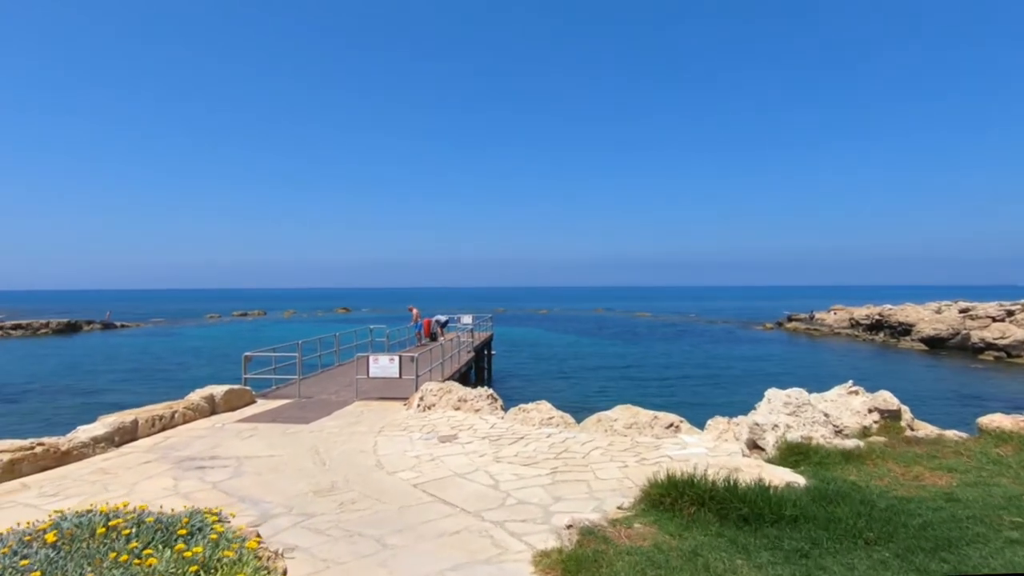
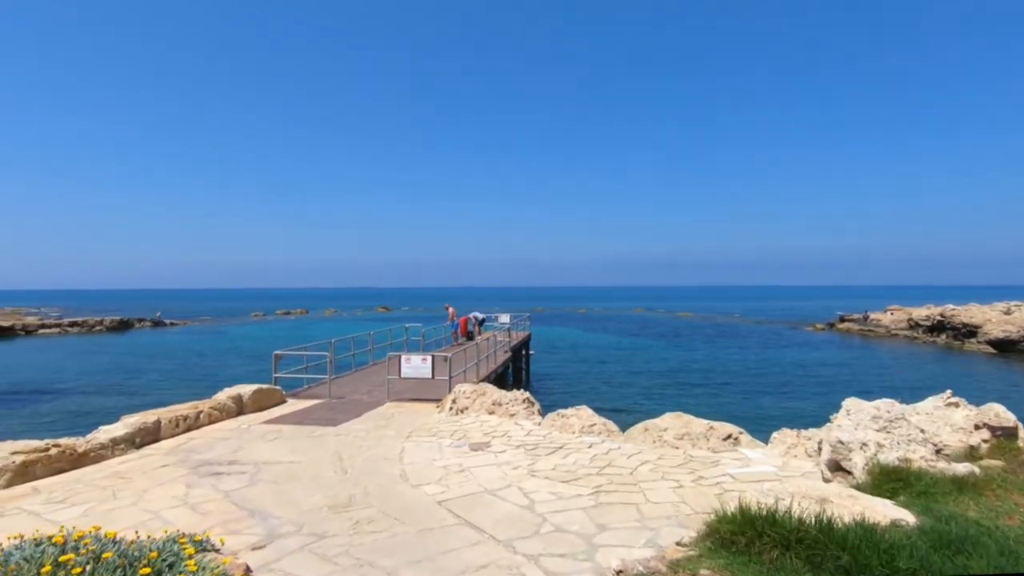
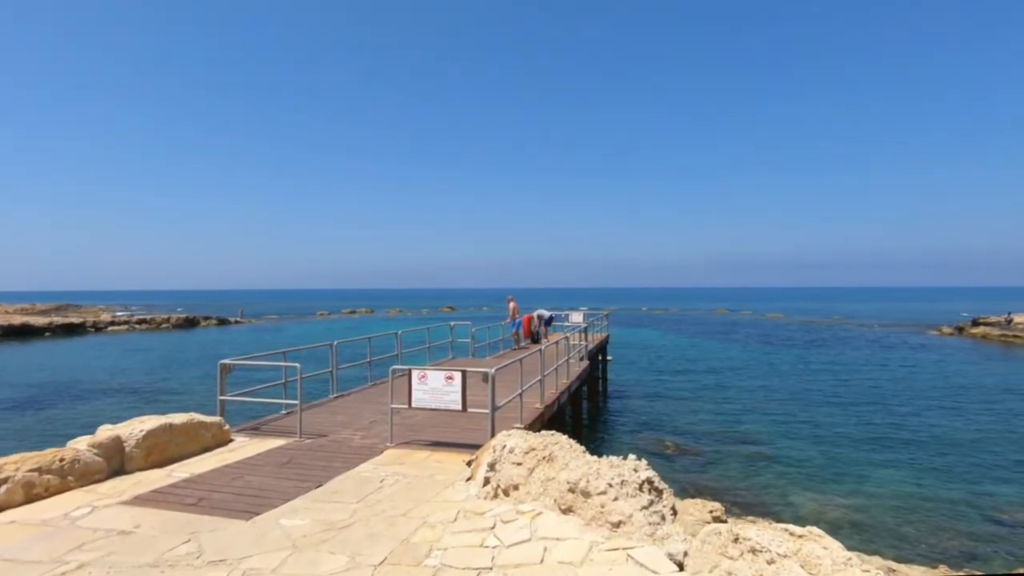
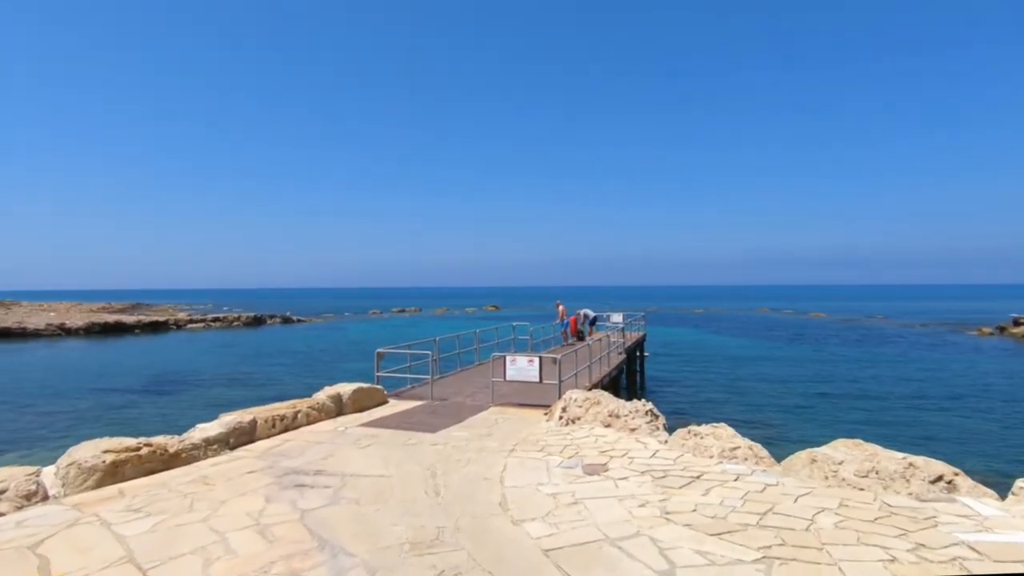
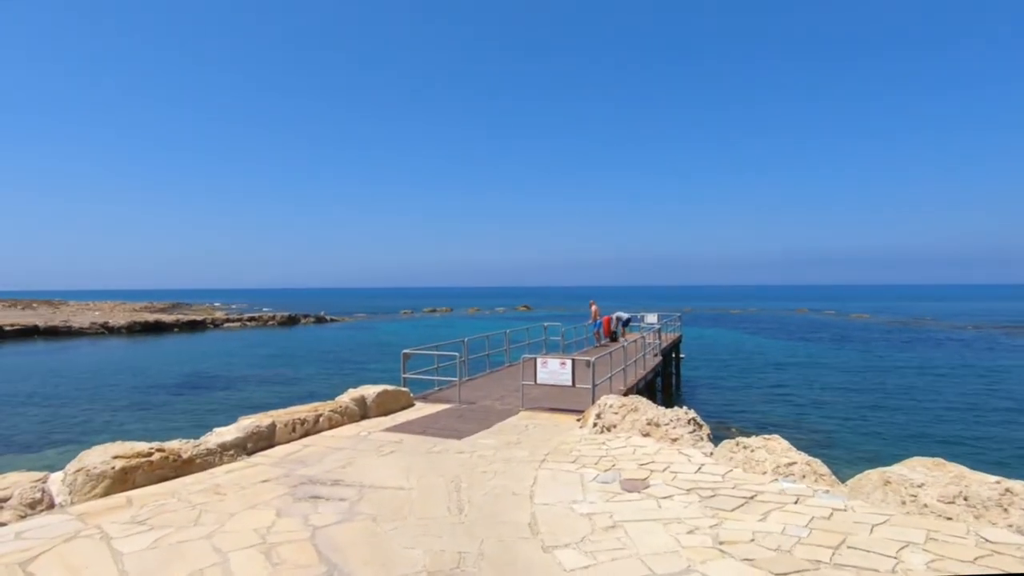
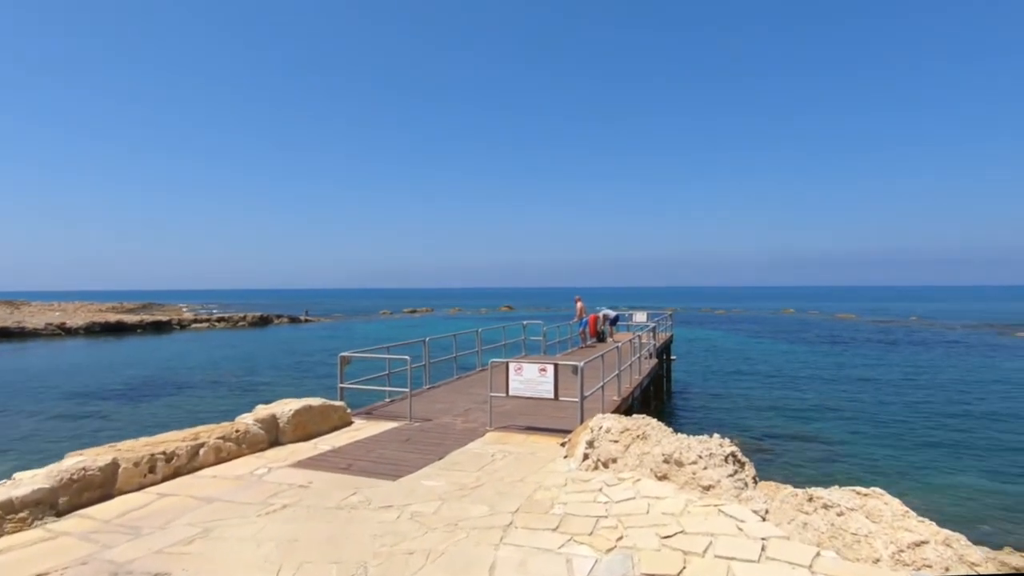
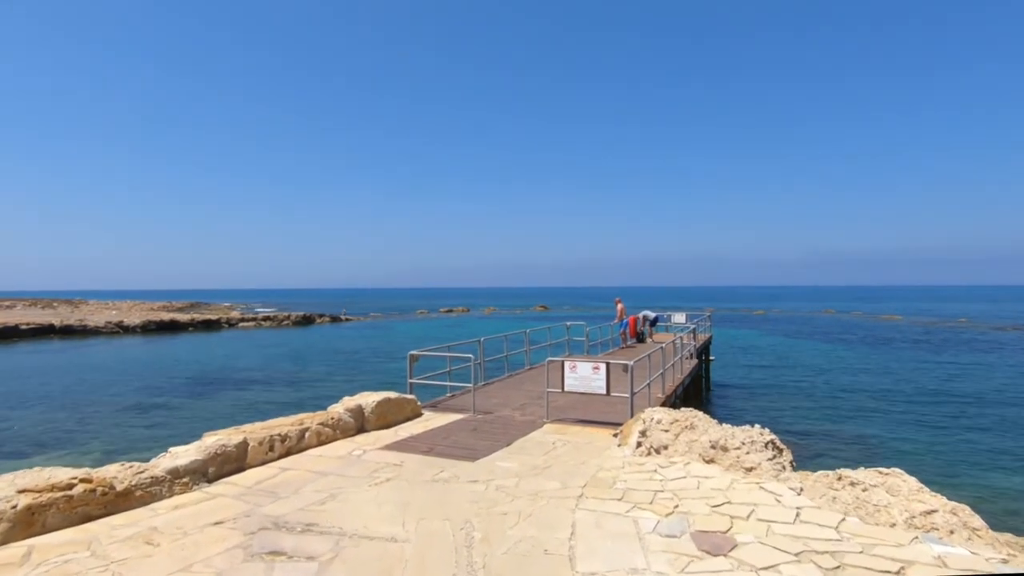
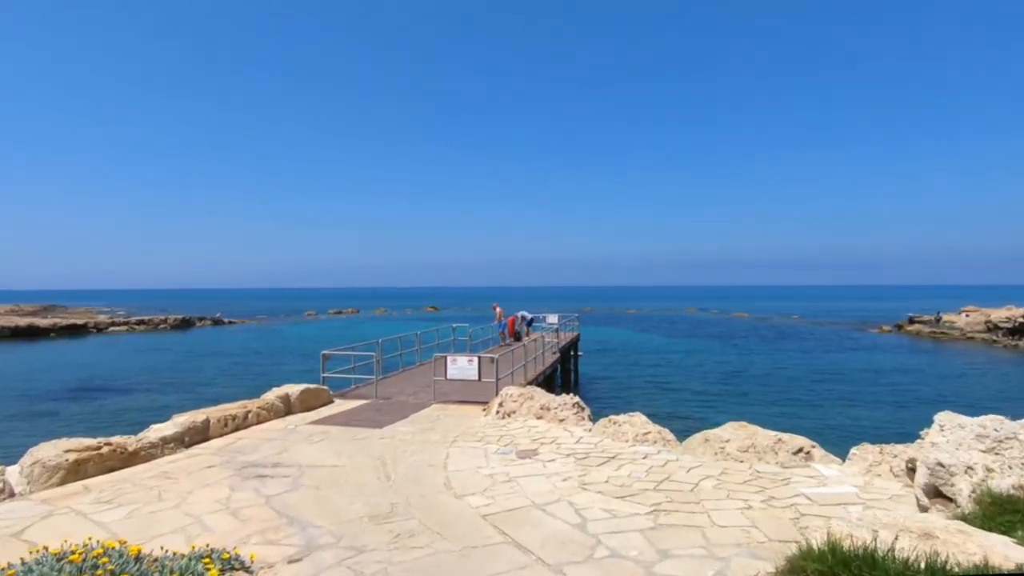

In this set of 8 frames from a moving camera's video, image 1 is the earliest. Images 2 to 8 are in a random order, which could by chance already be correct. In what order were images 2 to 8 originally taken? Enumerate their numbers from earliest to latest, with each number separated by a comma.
2, 8, 4, 5, 7, 6, 3
